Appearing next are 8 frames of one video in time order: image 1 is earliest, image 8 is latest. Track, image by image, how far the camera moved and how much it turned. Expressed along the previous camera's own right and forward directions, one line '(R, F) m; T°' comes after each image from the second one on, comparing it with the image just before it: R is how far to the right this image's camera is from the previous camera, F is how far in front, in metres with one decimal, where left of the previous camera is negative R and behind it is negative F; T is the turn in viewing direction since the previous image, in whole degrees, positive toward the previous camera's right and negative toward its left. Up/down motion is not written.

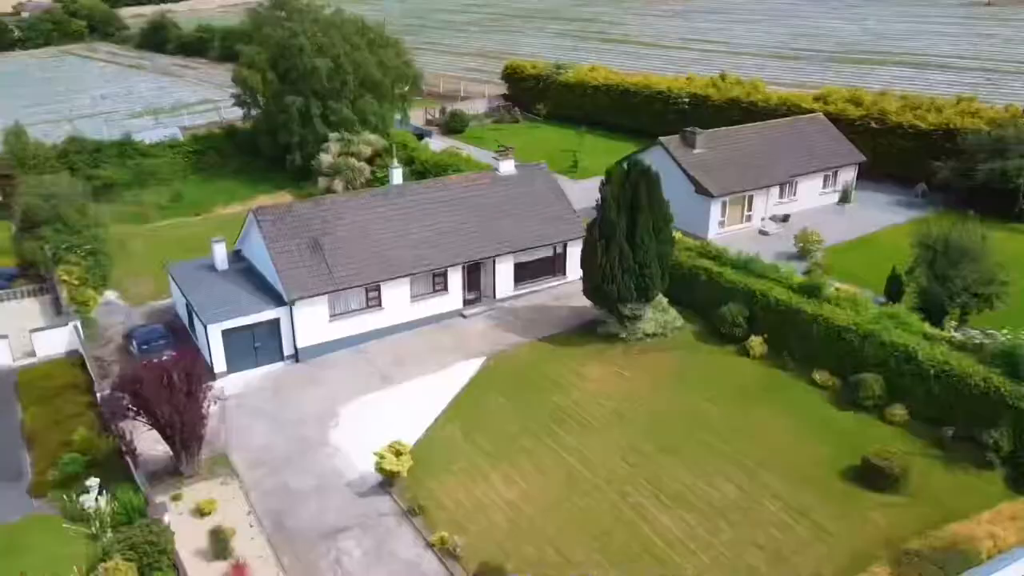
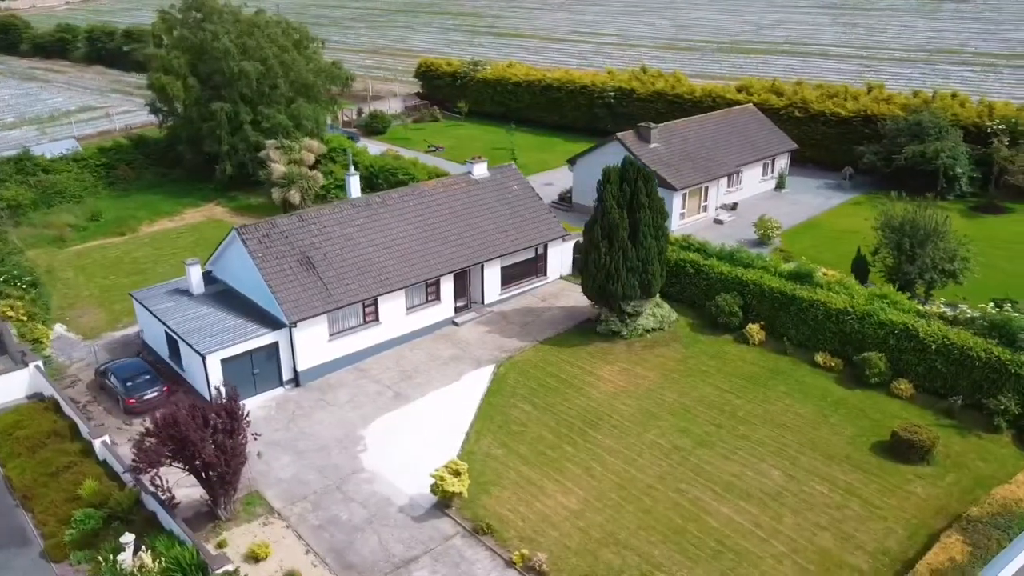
(-4.7, +0.6) m; +9°
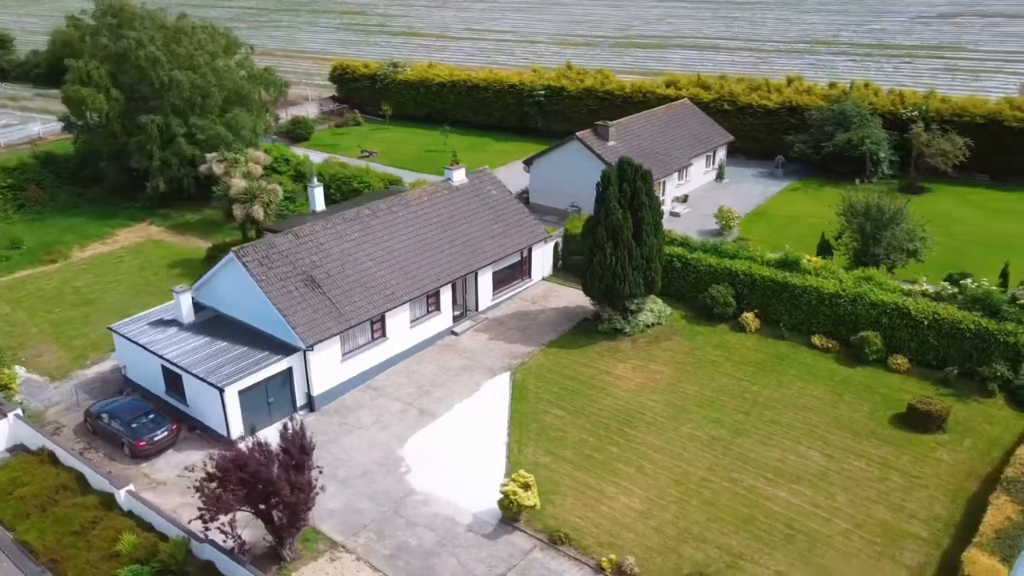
(-4.9, +0.5) m; +9°
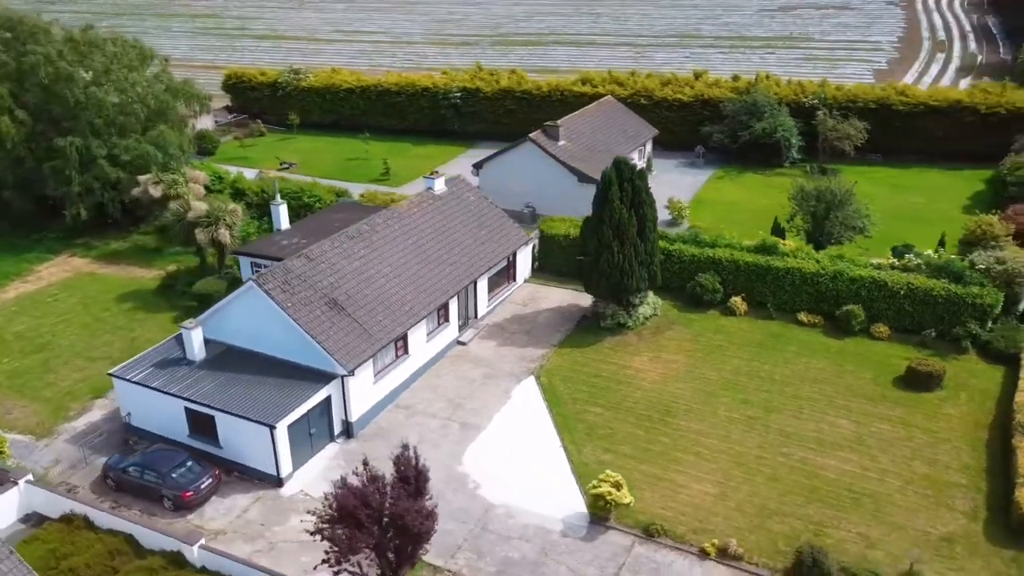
(-6.2, +0.4) m; +11°
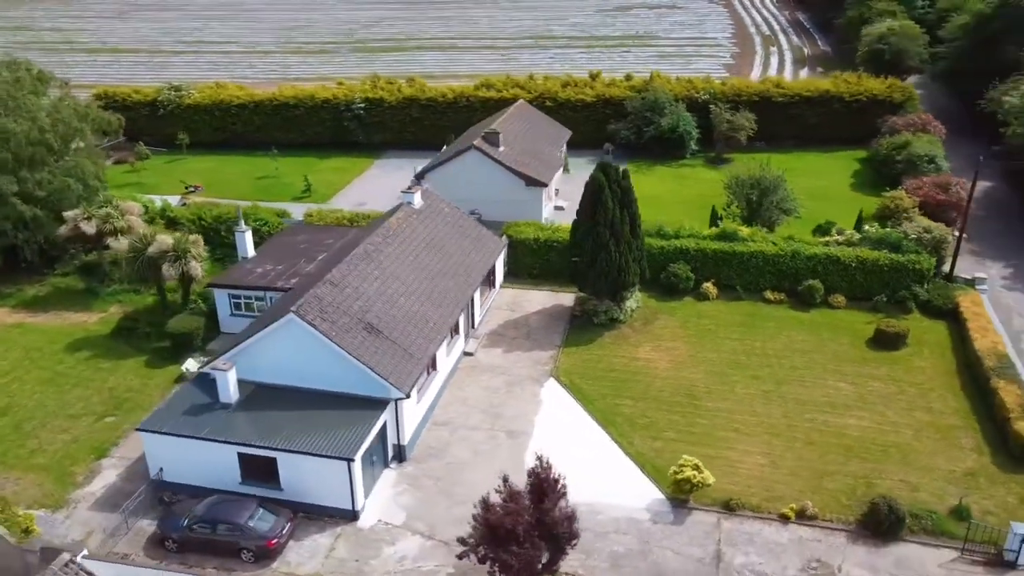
(-6.9, +0.2) m; +12°
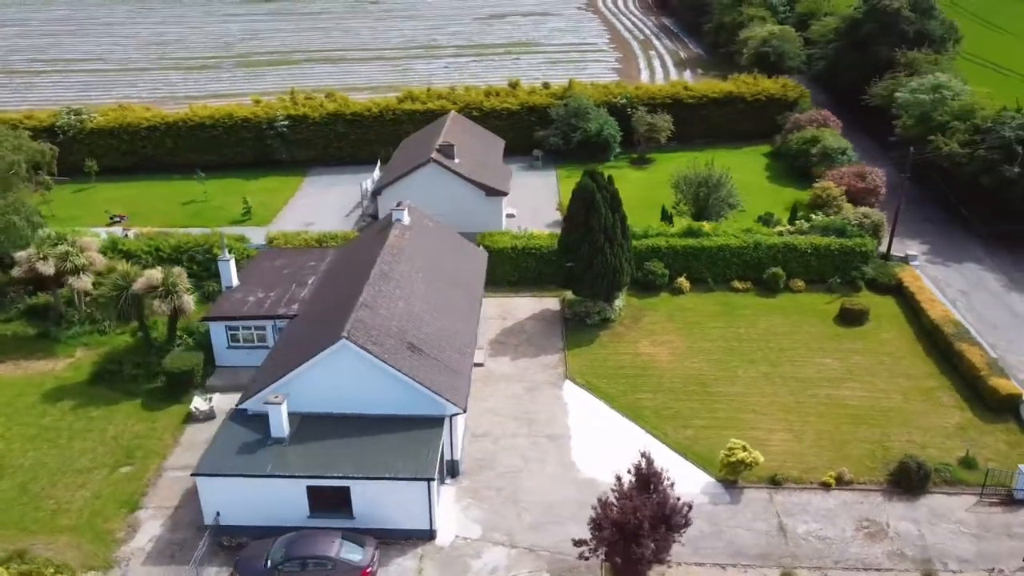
(-5.9, -0.1) m; +10°
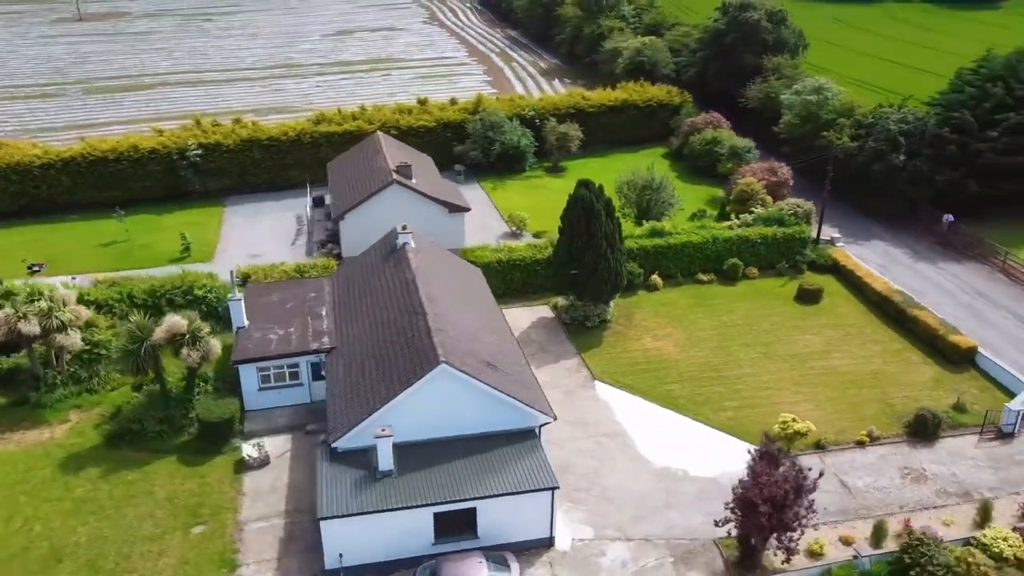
(-8.2, -0.1) m; +13°
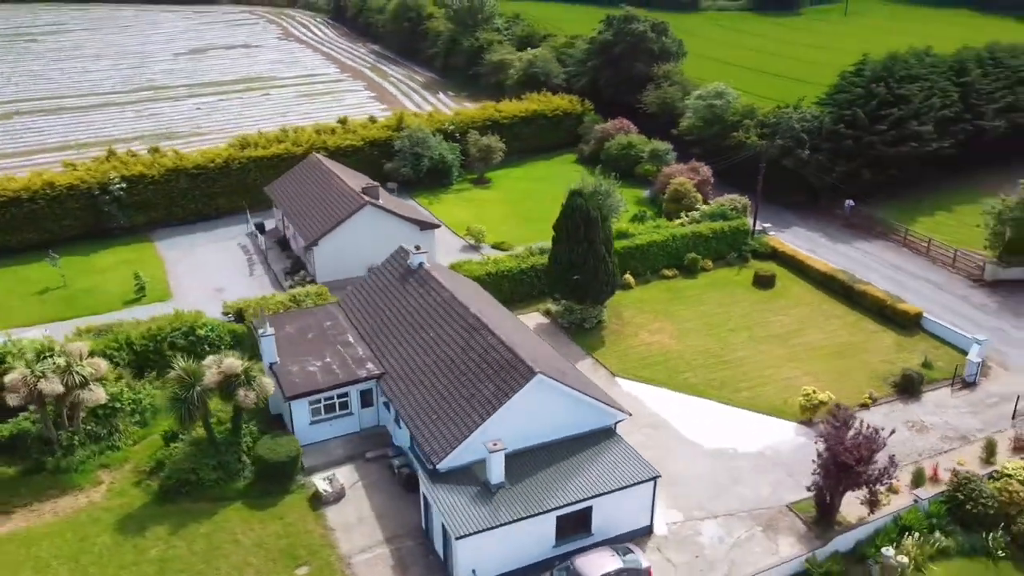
(-7.9, -0.3) m; +12°
